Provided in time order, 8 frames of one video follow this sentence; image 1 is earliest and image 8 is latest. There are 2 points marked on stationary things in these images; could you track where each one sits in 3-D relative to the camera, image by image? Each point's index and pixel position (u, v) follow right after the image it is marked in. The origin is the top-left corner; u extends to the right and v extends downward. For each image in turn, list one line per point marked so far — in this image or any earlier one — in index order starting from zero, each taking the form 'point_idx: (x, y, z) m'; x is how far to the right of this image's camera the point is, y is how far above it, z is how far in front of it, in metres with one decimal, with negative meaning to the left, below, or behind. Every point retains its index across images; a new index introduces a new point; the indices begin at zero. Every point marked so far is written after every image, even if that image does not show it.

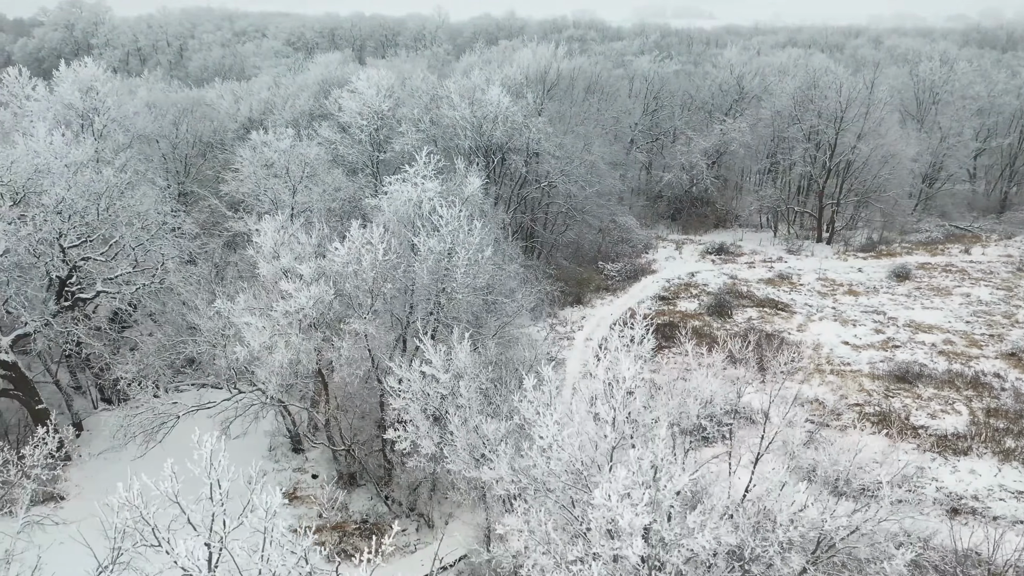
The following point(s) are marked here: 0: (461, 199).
0: (-1.1, +2.1, +18.5) m
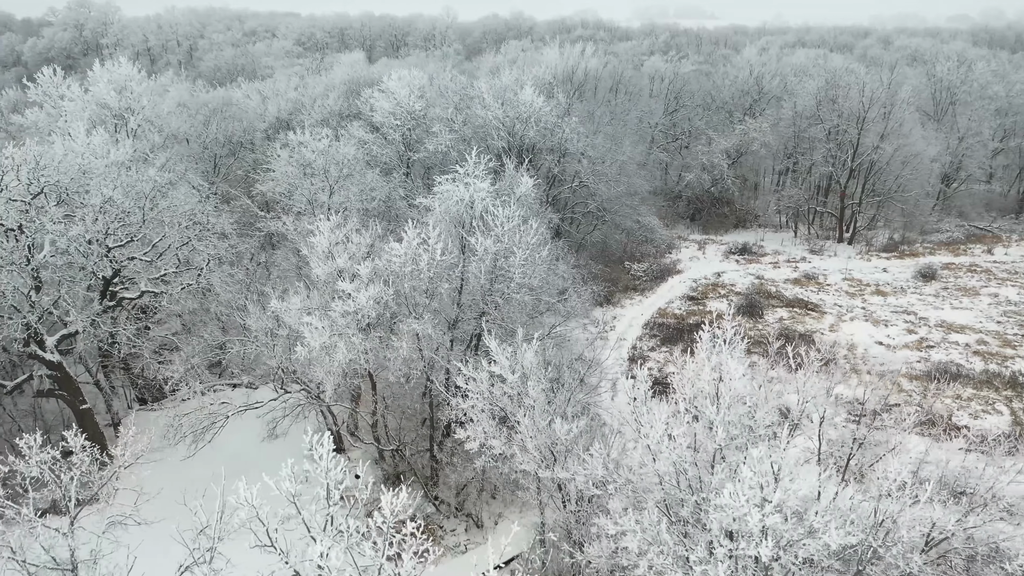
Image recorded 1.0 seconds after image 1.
0: (+0.1, +2.0, +18.5) m
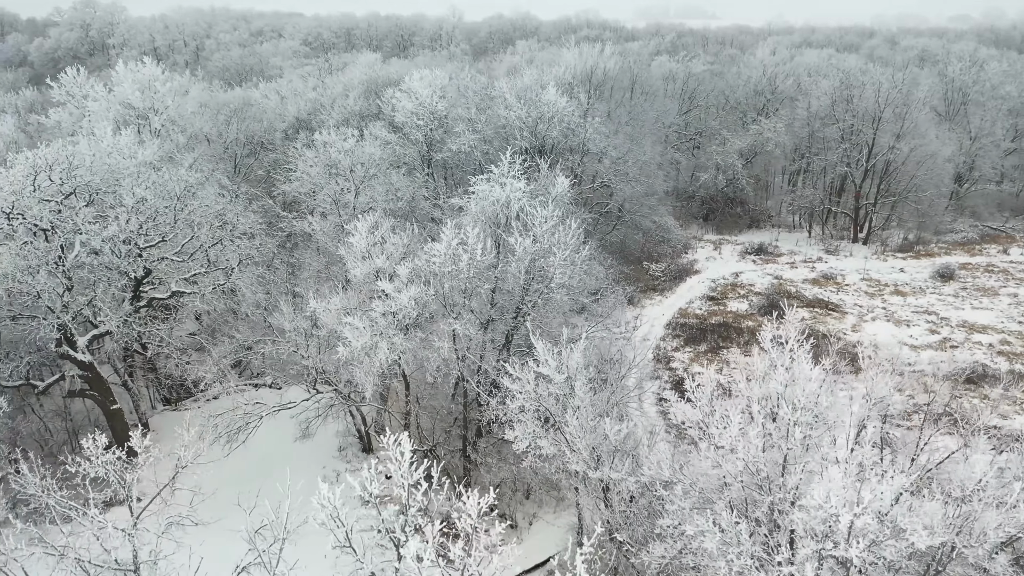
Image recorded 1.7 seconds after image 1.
0: (+0.9, +2.0, +18.5) m
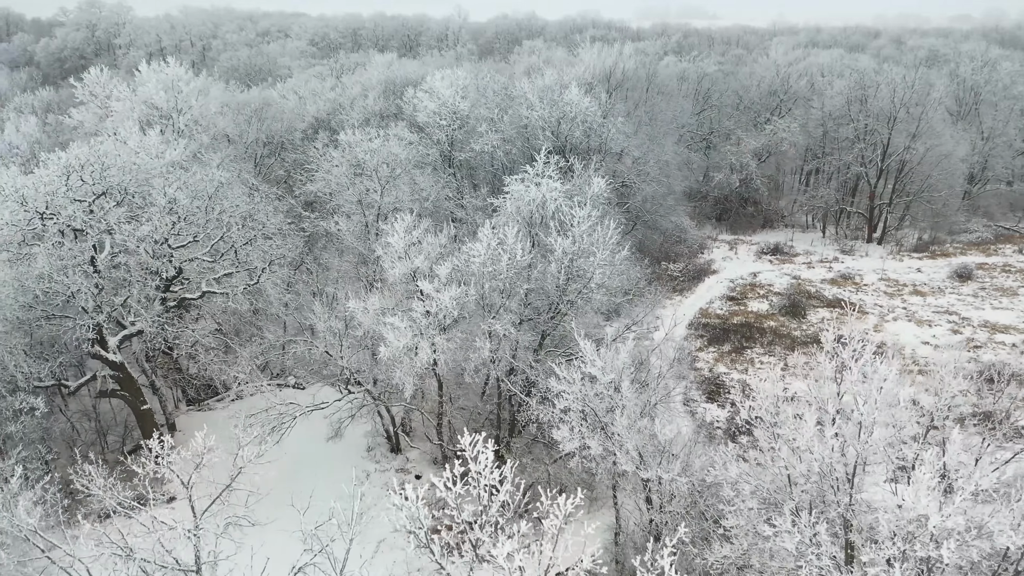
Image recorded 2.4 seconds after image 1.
0: (+1.7, +2.0, +18.4) m
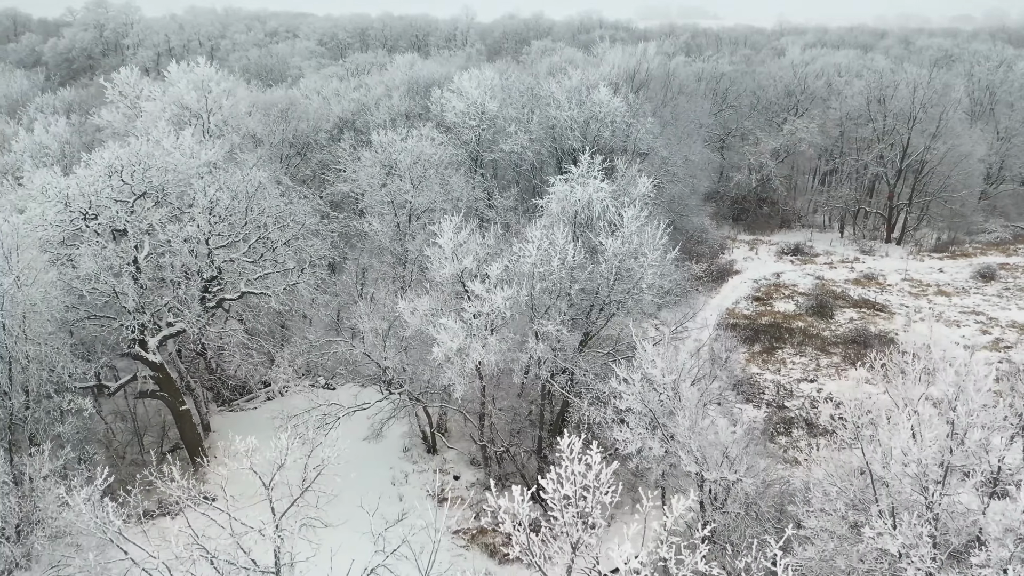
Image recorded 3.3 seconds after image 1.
0: (+2.8, +2.0, +18.4) m
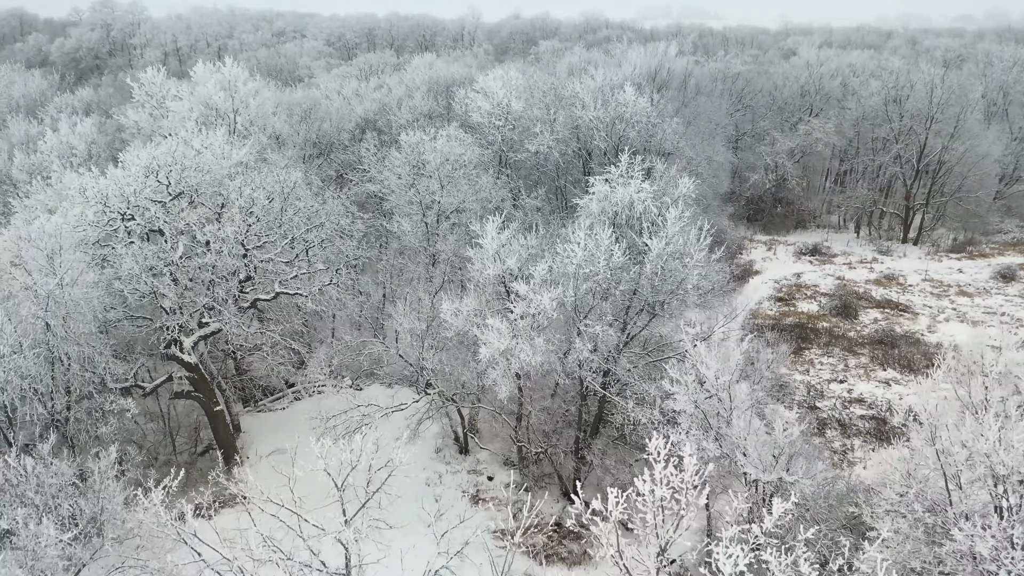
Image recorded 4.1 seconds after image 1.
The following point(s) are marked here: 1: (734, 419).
0: (+3.7, +2.0, +18.4) m
1: (+4.2, -2.4, +15.1) m
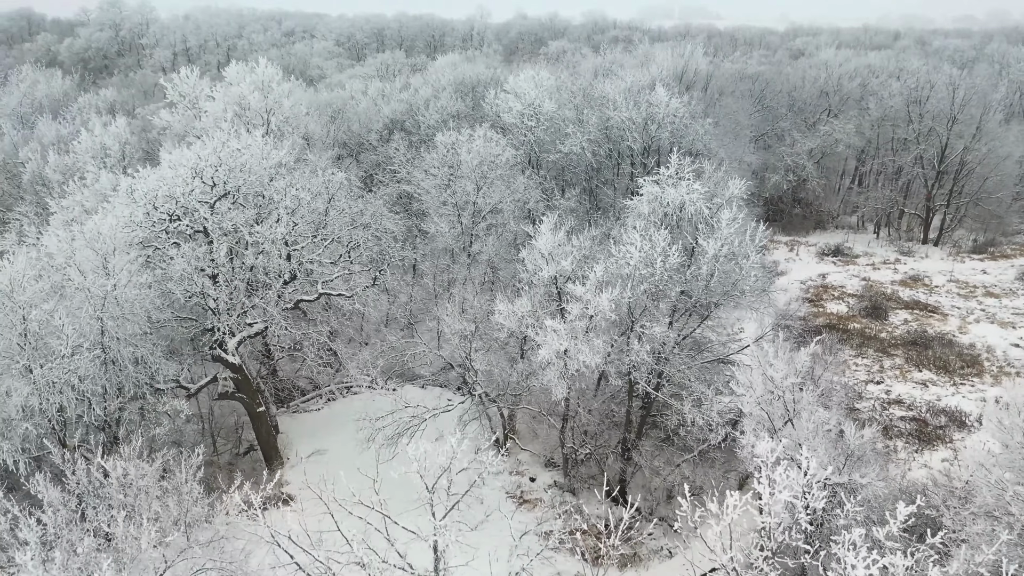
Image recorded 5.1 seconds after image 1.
0: (+4.8, +2.0, +18.4) m
1: (+5.4, -2.4, +15.1) m
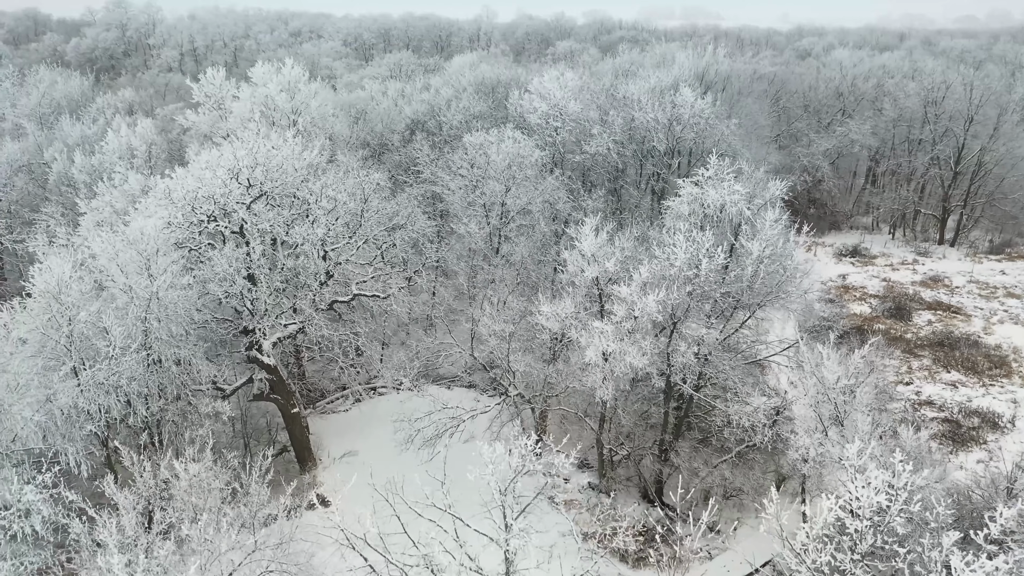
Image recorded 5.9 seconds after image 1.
0: (+5.7, +2.0, +18.4) m
1: (+6.3, -2.5, +15.1) m
